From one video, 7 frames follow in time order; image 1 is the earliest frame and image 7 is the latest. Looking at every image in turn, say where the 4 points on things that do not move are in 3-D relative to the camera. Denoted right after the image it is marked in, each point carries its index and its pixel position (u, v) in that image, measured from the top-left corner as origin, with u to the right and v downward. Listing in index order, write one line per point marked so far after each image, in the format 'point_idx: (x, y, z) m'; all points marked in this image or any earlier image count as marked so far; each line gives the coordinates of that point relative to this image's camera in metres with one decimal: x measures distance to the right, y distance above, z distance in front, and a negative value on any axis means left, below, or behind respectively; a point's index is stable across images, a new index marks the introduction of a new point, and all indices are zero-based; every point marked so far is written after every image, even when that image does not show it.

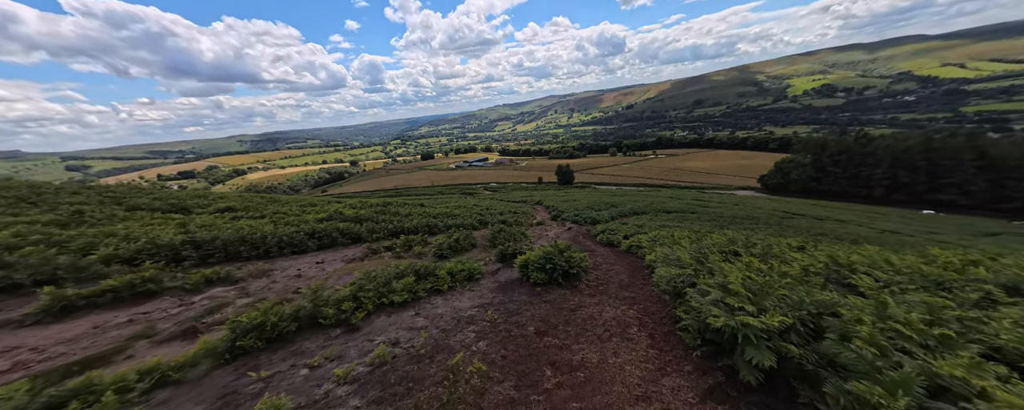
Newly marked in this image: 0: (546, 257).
0: (+1.5, -2.2, +11.2) m
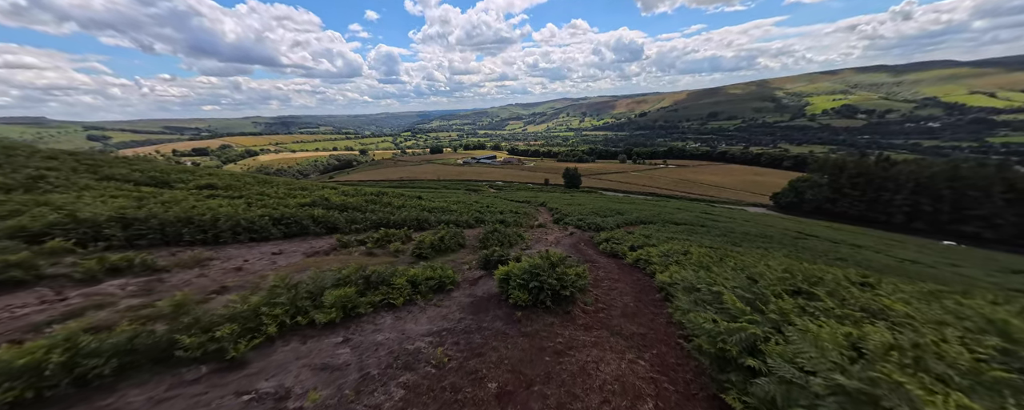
0: (+0.8, -2.2, +8.9) m
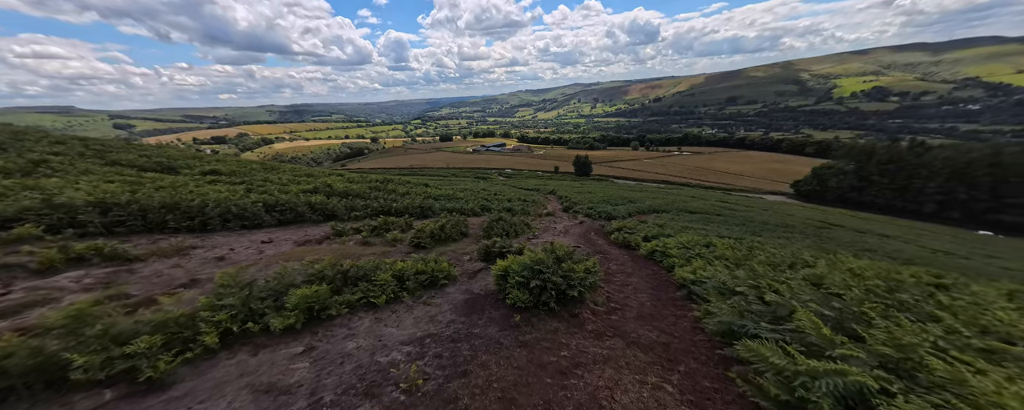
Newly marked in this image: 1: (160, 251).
0: (+0.8, -1.8, +7.7) m
1: (-13.0, -1.7, +9.6) m
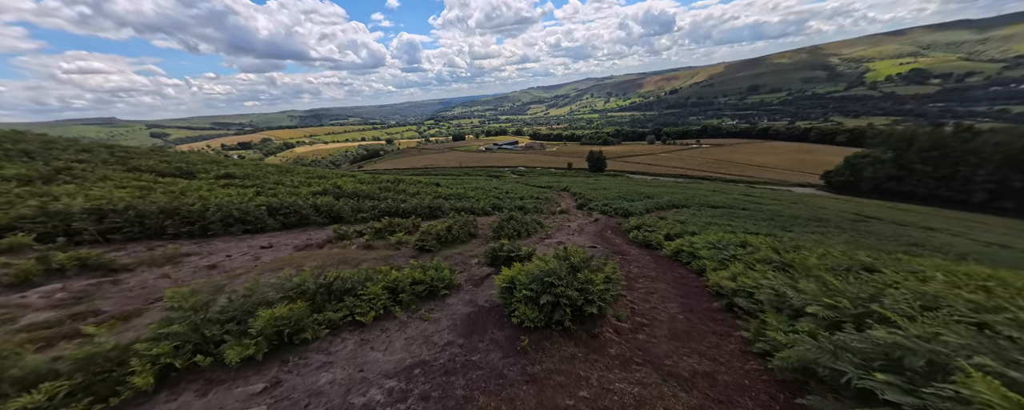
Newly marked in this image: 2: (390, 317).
0: (+0.9, -1.8, +6.6) m
1: (-12.7, -1.9, +9.2) m
2: (-3.0, -2.7, +6.3) m
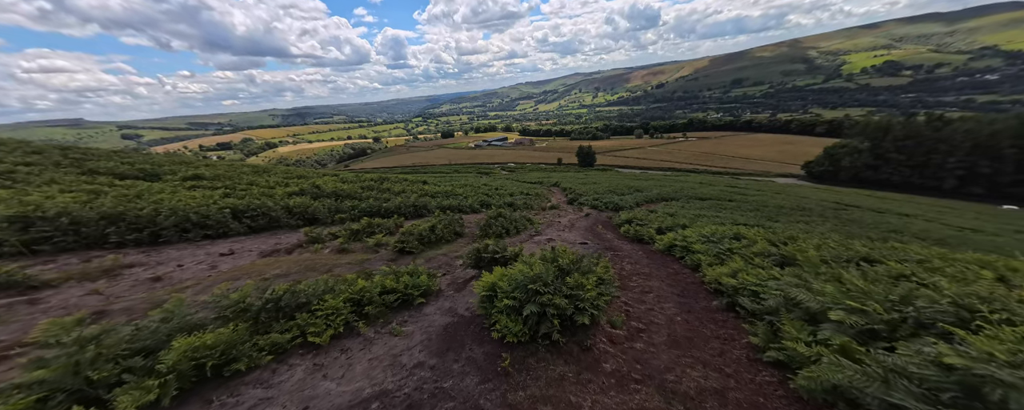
0: (+0.5, -1.7, +5.8) m
1: (-13.1, -2.1, +8.0) m
2: (-3.3, -2.7, +5.4) m
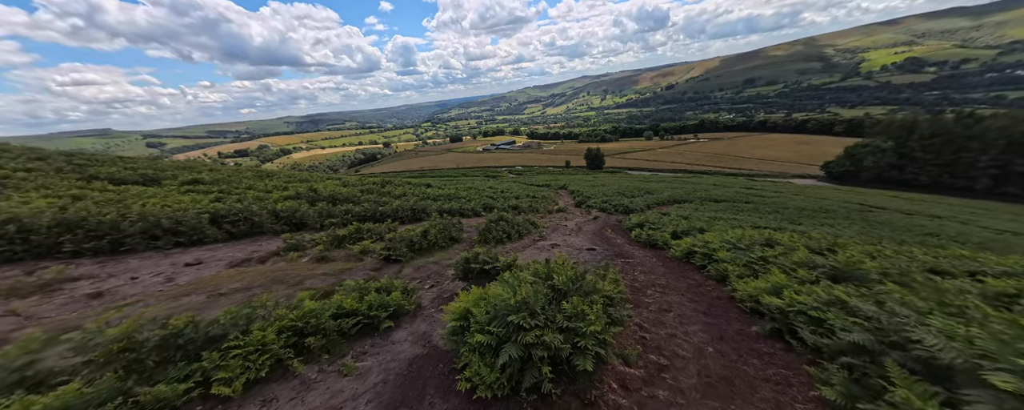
0: (+0.2, -1.7, +4.5) m
1: (-13.4, -2.2, +7.0) m
2: (-3.7, -2.8, +4.2) m
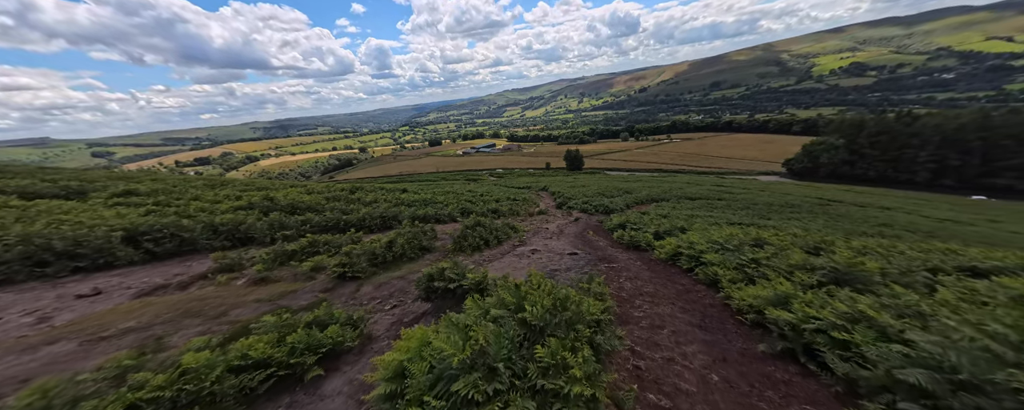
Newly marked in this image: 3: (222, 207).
0: (-0.4, -1.8, +3.3) m
1: (-14.1, -2.8, +5.0) m
2: (-4.2, -3.0, +2.8) m
3: (-21.1, -0.2, +19.0) m
